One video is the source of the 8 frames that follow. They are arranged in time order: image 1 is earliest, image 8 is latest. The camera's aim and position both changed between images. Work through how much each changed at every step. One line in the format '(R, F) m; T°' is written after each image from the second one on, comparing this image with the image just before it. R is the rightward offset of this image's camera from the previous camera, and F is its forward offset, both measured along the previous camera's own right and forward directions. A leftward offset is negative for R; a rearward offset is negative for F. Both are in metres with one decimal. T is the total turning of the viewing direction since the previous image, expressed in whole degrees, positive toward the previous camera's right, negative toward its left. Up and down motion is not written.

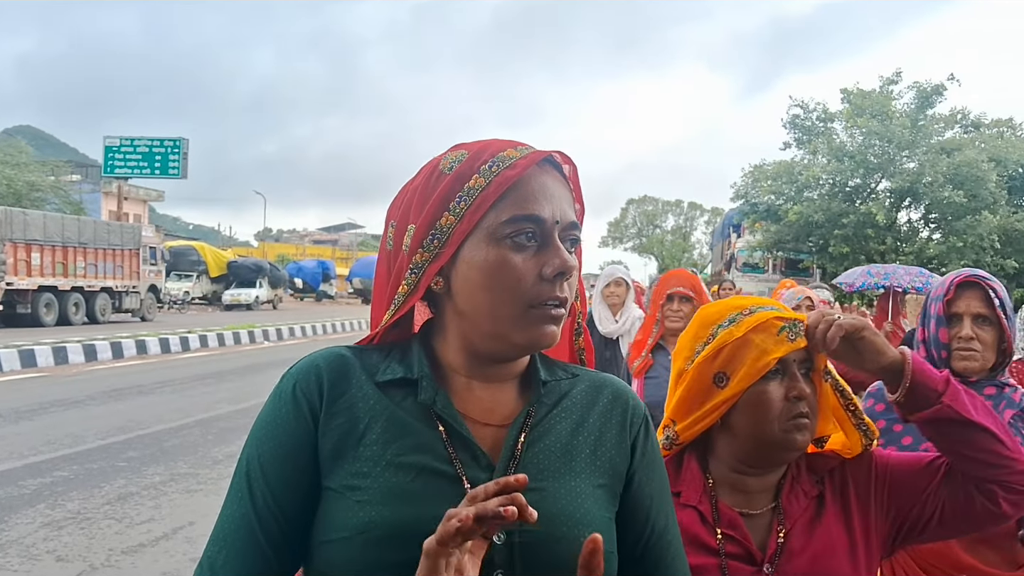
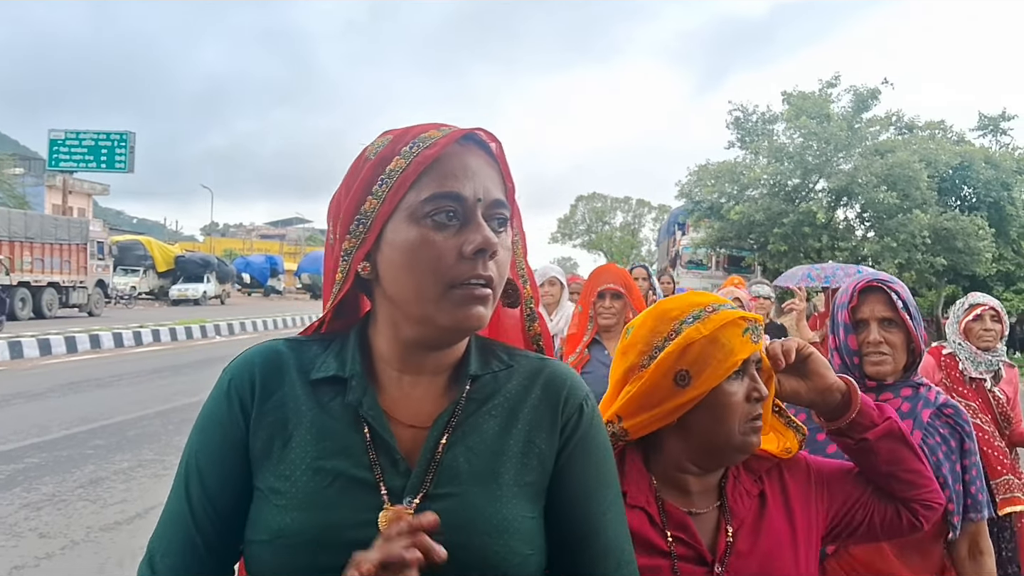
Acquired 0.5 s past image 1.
(0.0, -0.3) m; +3°
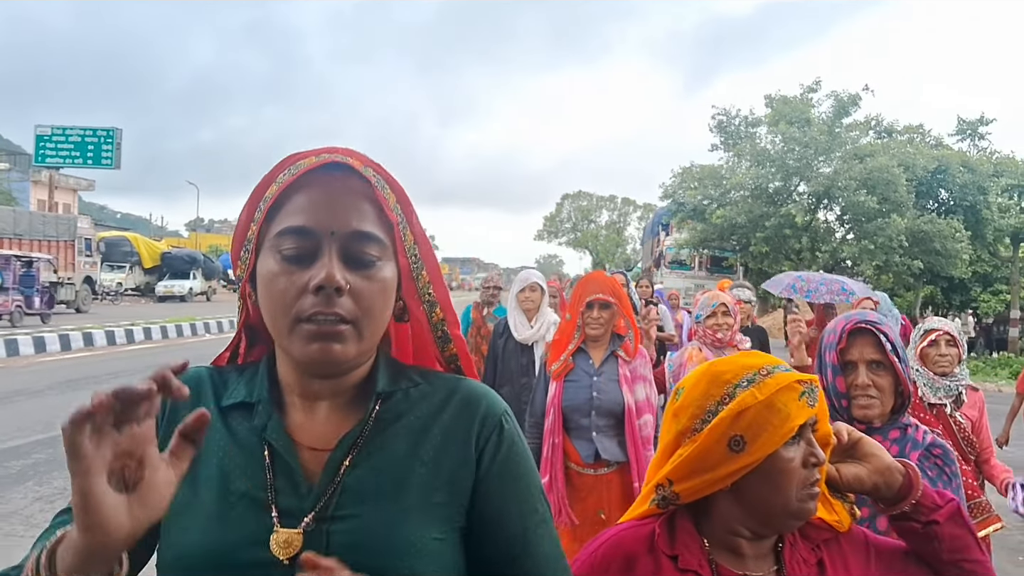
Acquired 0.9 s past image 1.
(0.0, -0.2) m; +1°
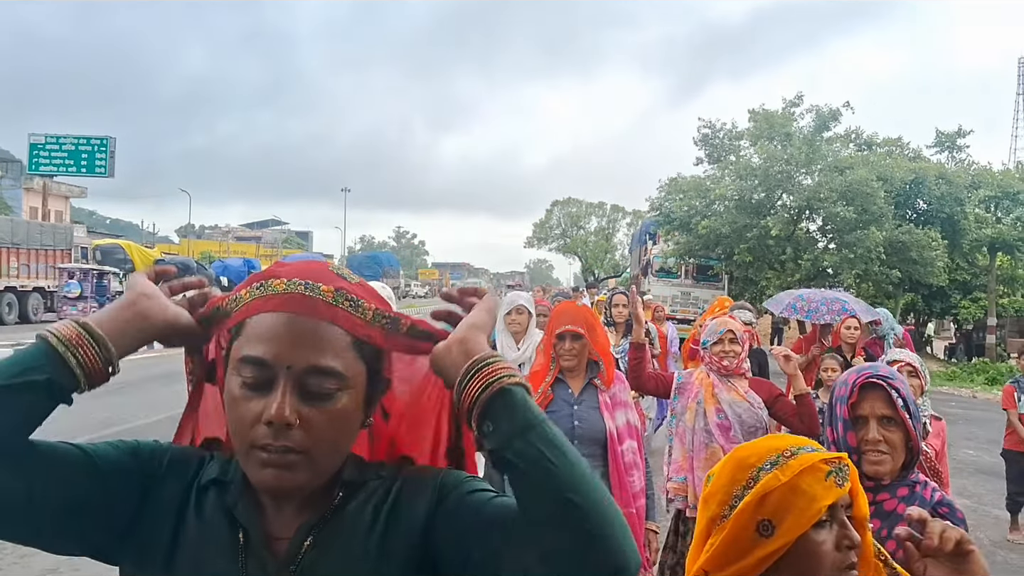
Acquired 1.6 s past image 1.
(0.0, -0.4) m; +1°
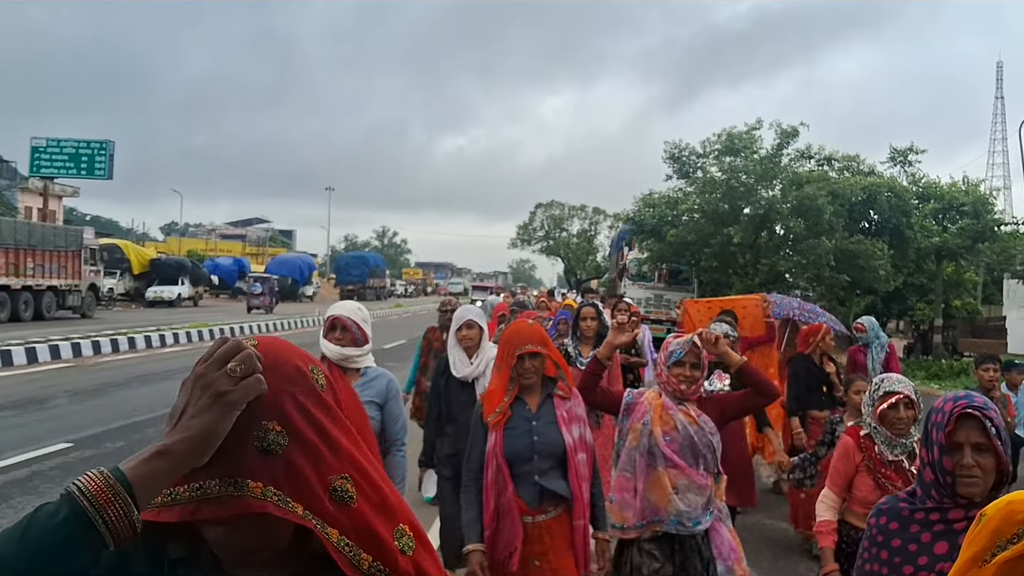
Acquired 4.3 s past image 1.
(-0.1, -1.4) m; +1°
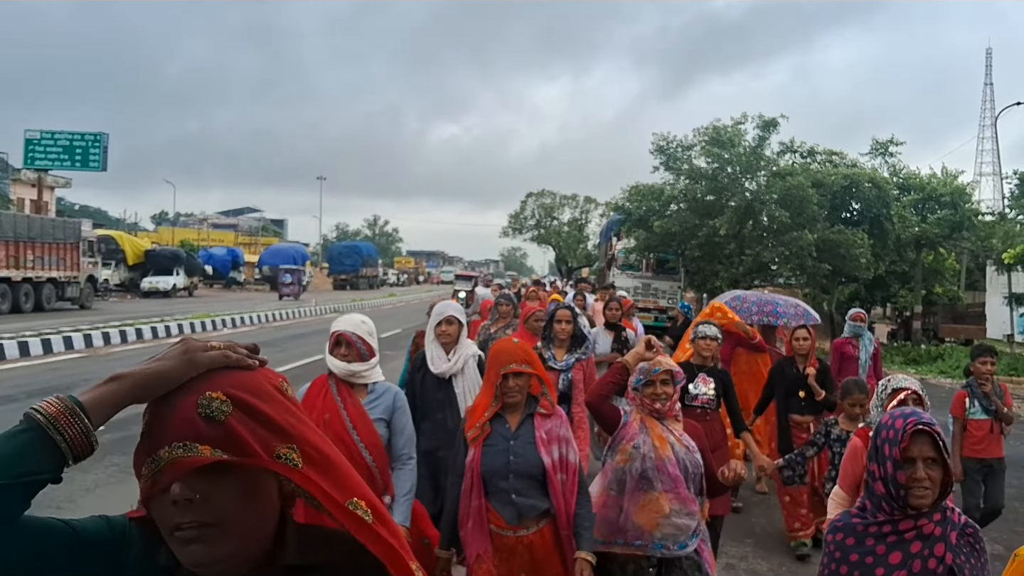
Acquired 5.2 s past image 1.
(0.0, -0.5) m; +1°
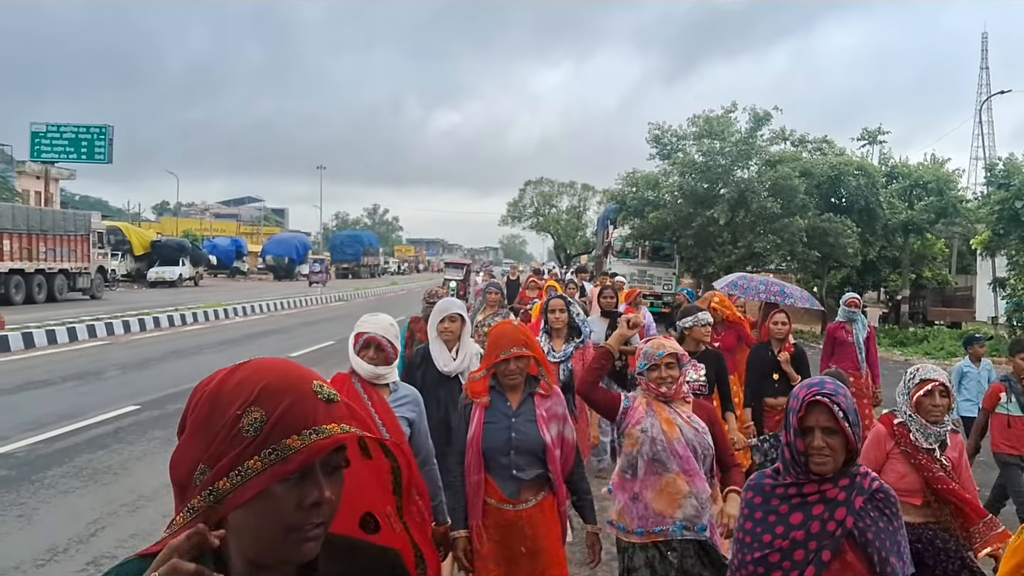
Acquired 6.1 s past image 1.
(0.0, -0.6) m; 0°
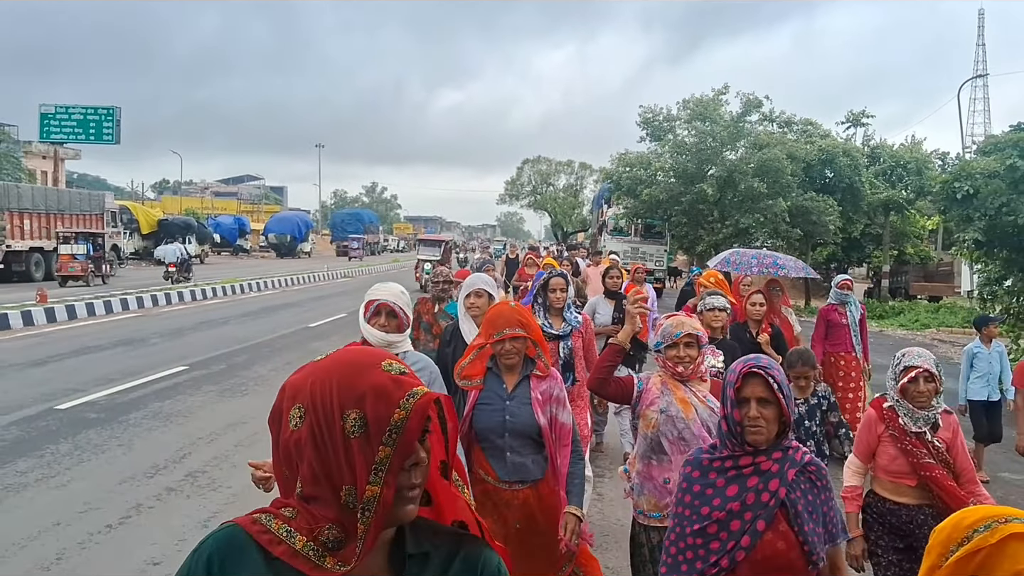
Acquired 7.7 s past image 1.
(0.0, -0.9) m; 0°
